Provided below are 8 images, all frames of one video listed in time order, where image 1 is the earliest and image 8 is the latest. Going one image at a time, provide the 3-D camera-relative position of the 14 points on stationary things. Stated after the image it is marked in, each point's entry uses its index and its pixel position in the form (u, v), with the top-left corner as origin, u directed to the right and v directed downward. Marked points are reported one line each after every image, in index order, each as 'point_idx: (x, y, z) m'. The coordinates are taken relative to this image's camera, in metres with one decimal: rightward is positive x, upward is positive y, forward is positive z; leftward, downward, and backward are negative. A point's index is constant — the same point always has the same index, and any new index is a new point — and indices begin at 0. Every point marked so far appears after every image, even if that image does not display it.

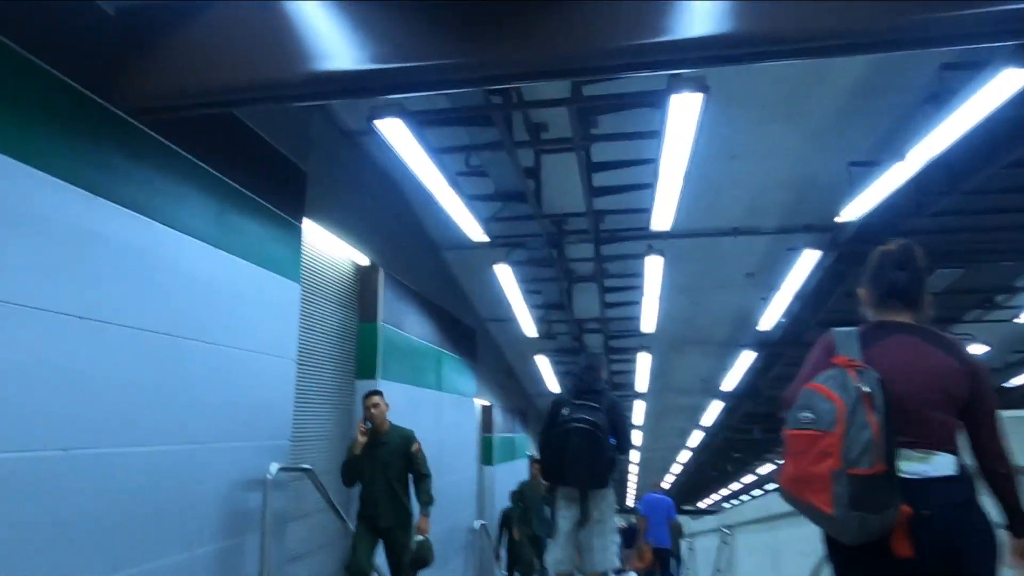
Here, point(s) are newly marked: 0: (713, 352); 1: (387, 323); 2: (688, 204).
0: (+3.7, -1.2, +12.6) m
1: (-1.3, -0.4, +6.9) m
2: (+2.0, +0.9, +7.6) m
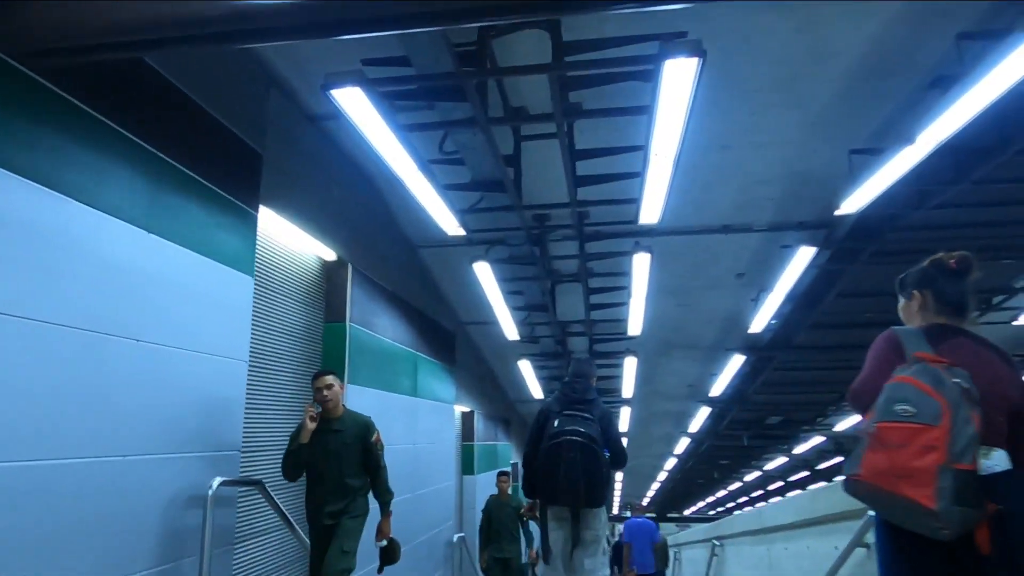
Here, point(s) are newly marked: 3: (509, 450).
0: (+3.4, -1.3, +12.2) m
1: (-1.5, -0.3, +6.4) m
2: (+1.7, +0.9, +7.2) m
3: (-0.1, -3.7, +15.2) m
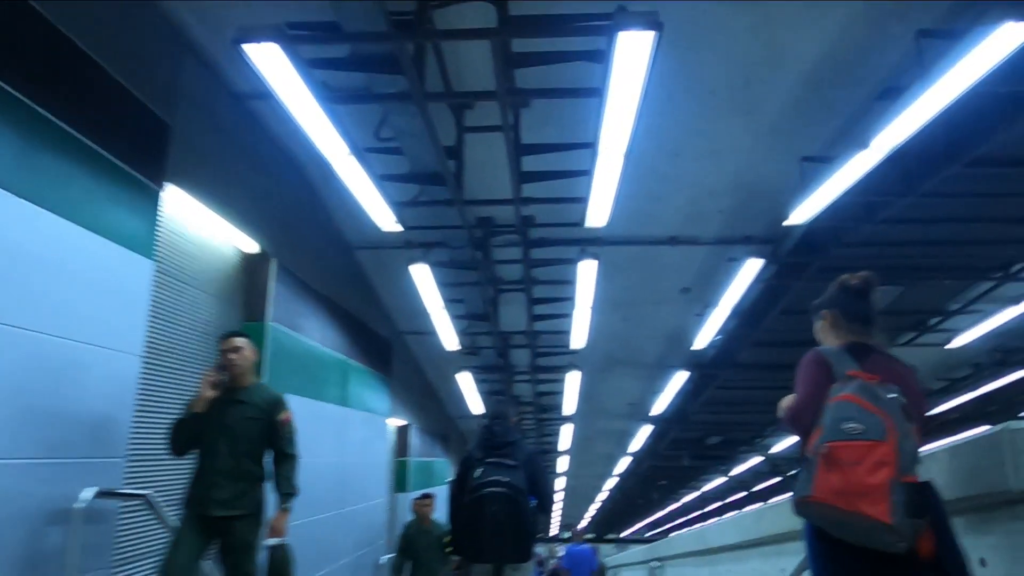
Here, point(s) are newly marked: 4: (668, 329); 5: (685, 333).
0: (+2.4, -1.6, +12.1) m
1: (-2.0, -0.3, +5.9) m
2: (+1.1, +0.8, +7.0) m
3: (-1.5, -4.0, +14.7) m
4: (+2.3, -0.6, +10.0) m
5: (+2.6, -0.7, +10.1) m
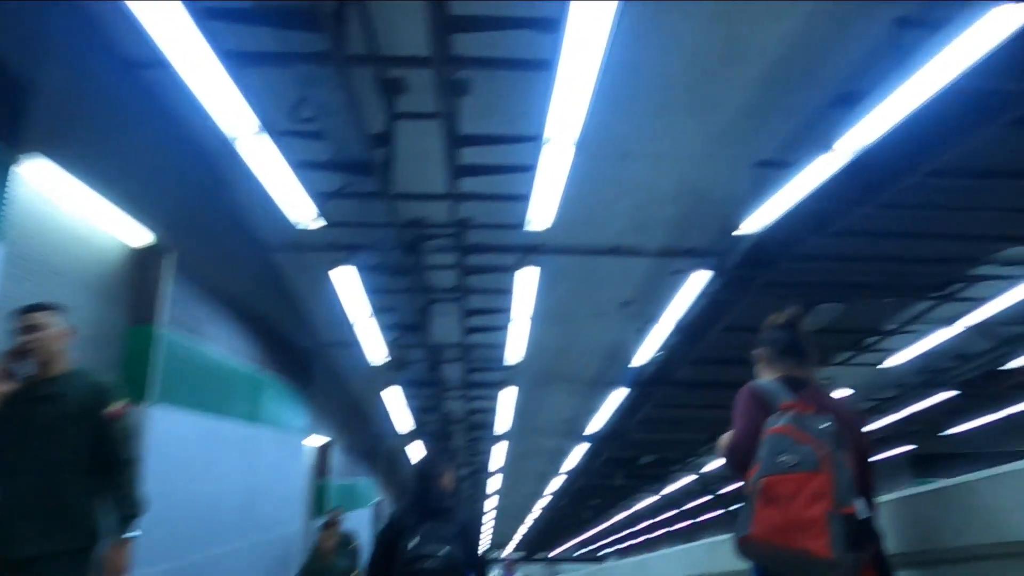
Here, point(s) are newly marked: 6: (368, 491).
0: (+1.2, -1.8, +11.7) m
1: (-2.6, -0.3, +5.1) m
2: (+0.5, +0.7, +6.5) m
3: (-2.9, -4.2, +13.8) m
4: (+1.4, -0.8, +9.7) m
5: (+1.6, -0.9, +9.7) m
6: (-2.9, -4.1, +13.7) m
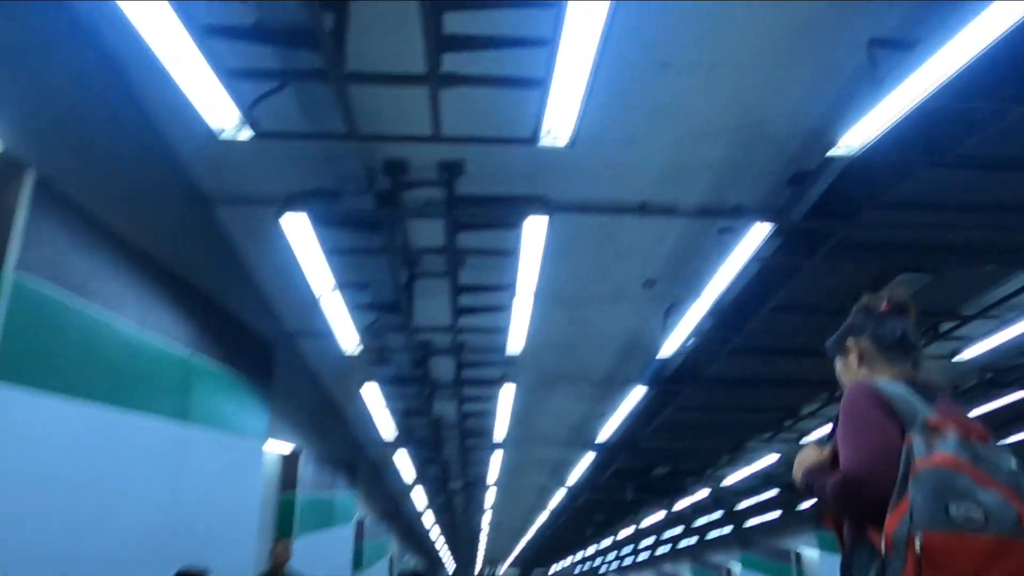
0: (+1.2, -1.6, +10.2) m
1: (-2.5, 0.0, +3.6) m
2: (+0.6, +1.0, +5.1) m
3: (-3.0, -4.0, +12.3) m
4: (+1.4, -0.6, +8.2) m
5: (+1.6, -0.6, +8.3) m
6: (-3.0, -3.9, +12.1) m
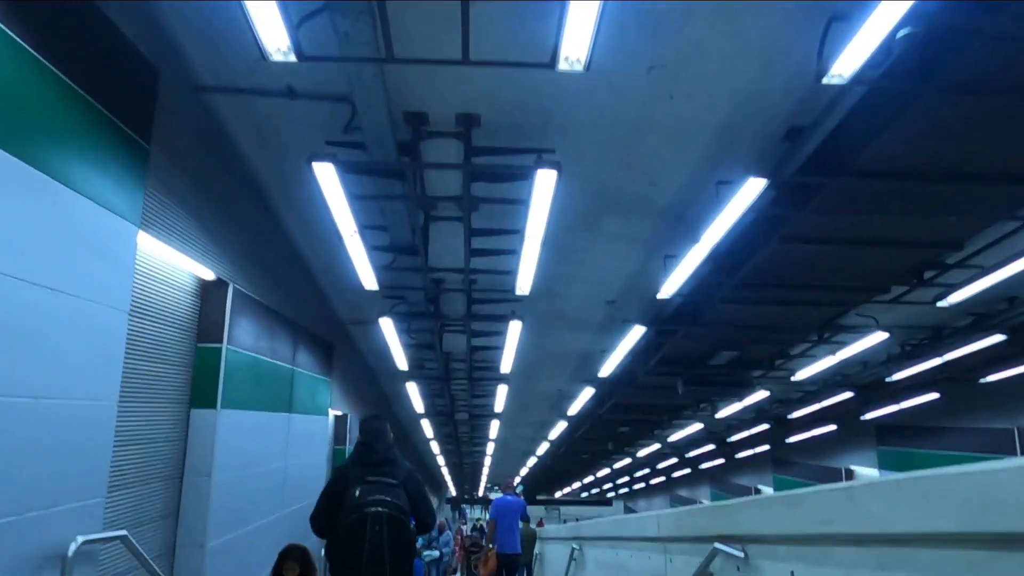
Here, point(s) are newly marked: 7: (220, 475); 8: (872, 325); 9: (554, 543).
0: (+1.5, +0.7, +7.1) m
1: (-2.2, +1.7, +0.5) m
2: (+0.9, +2.8, +1.8) m
3: (-2.7, -1.5, +9.4) m
4: (+1.7, +1.5, +5.1) m
5: (+1.9, +1.4, +5.1) m
6: (-2.7, -1.4, +9.3) m
7: (-2.4, -1.6, +5.6) m
8: (+4.9, -0.5, +9.2) m
9: (+0.8, -4.7, +12.2) m
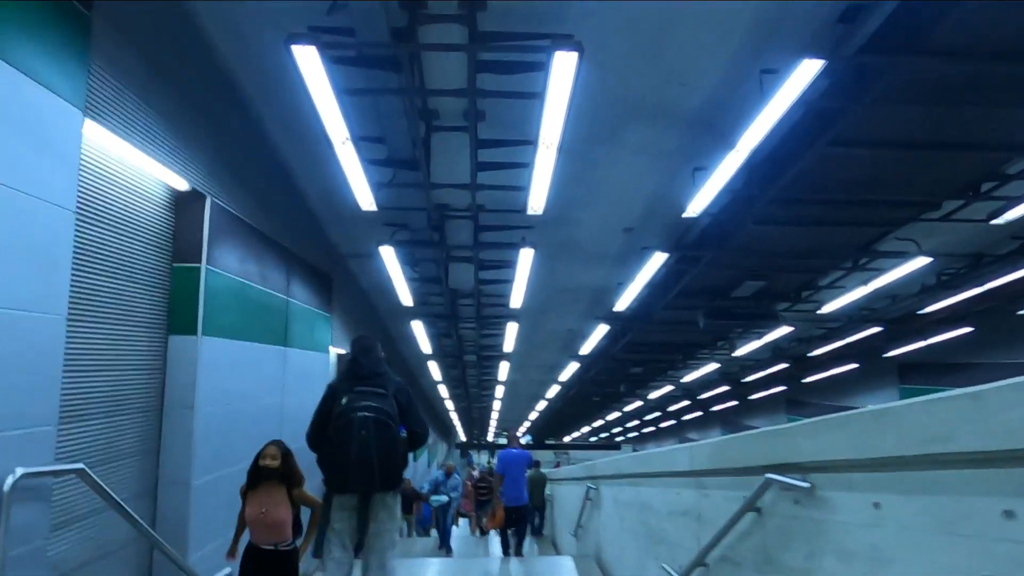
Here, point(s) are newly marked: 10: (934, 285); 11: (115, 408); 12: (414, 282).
0: (+1.6, +1.5, +6.4) m
1: (-2.2, +2.0, -0.3) m
2: (+0.9, +3.2, +0.9) m
3: (-2.5, -0.5, +8.9) m
4: (+1.8, +2.1, +4.3) m
5: (+2.0, +2.1, +4.3) m
6: (-2.5, -0.5, +8.7) m
7: (-2.3, -0.9, +5.1) m
8: (+5.1, +0.5, +8.5) m
9: (+1.0, -3.5, +11.9) m
10: (+6.7, 0.0, +10.6) m
11: (-2.6, -0.8, +4.3) m
12: (-1.5, +0.1, +10.0) m
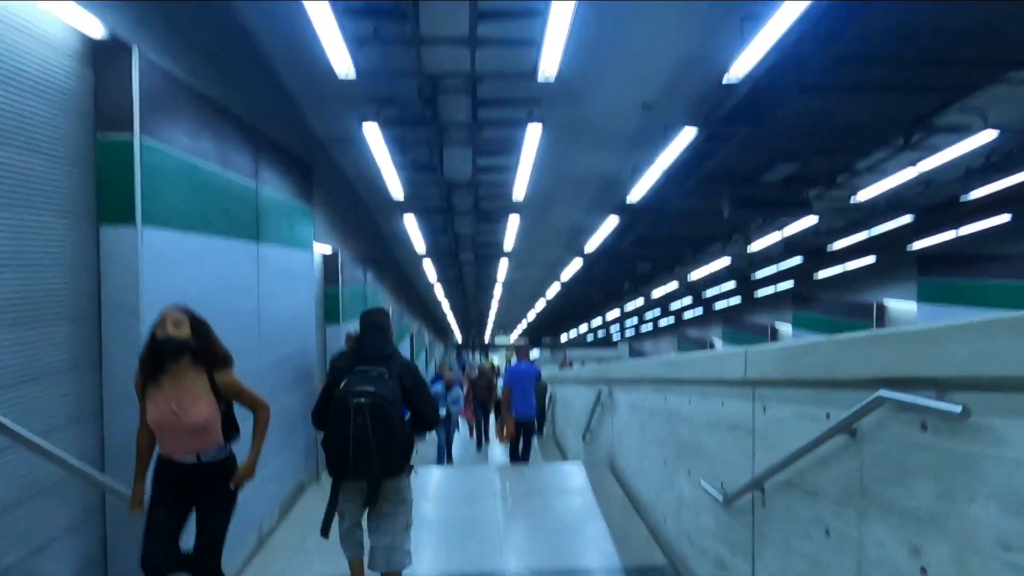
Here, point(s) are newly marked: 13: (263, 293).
0: (+1.6, +2.4, +5.1) m
1: (-2.0, +1.9, -1.6) m
2: (+1.0, +3.4, -0.5) m
3: (-2.5, +0.8, +7.9) m
4: (+1.9, +2.8, +2.9) m
5: (+2.1, +2.8, +3.0) m
6: (-2.5, +0.8, +7.7) m
7: (-2.2, -0.2, +4.2) m
8: (+5.1, +1.8, +7.4) m
9: (+1.0, -1.7, +11.3) m
10: (+6.7, +1.7, +9.6) m
11: (-2.5, -0.1, +3.4) m
12: (-1.4, +1.6, +8.9) m
13: (-2.3, 0.0, +6.2) m
